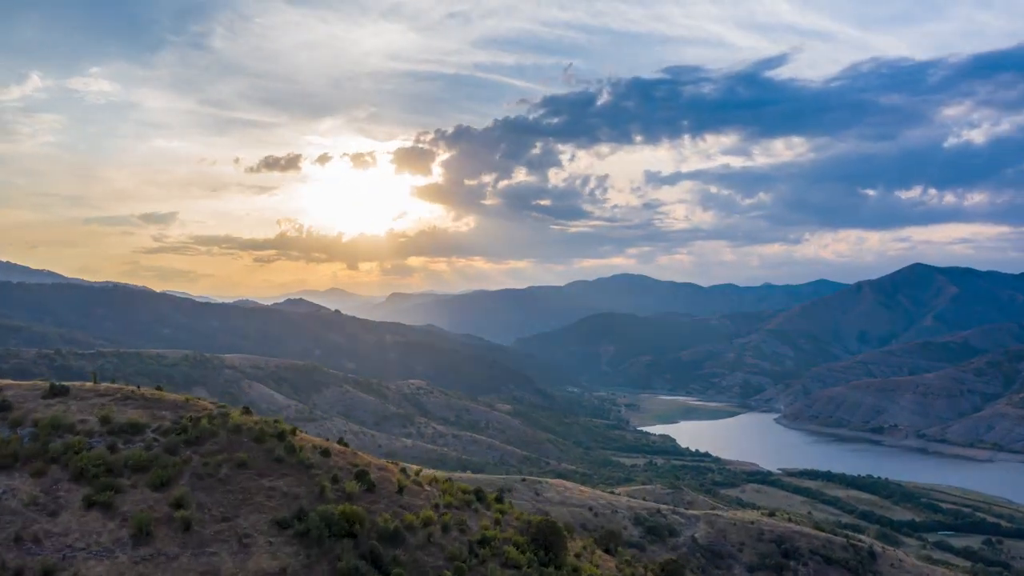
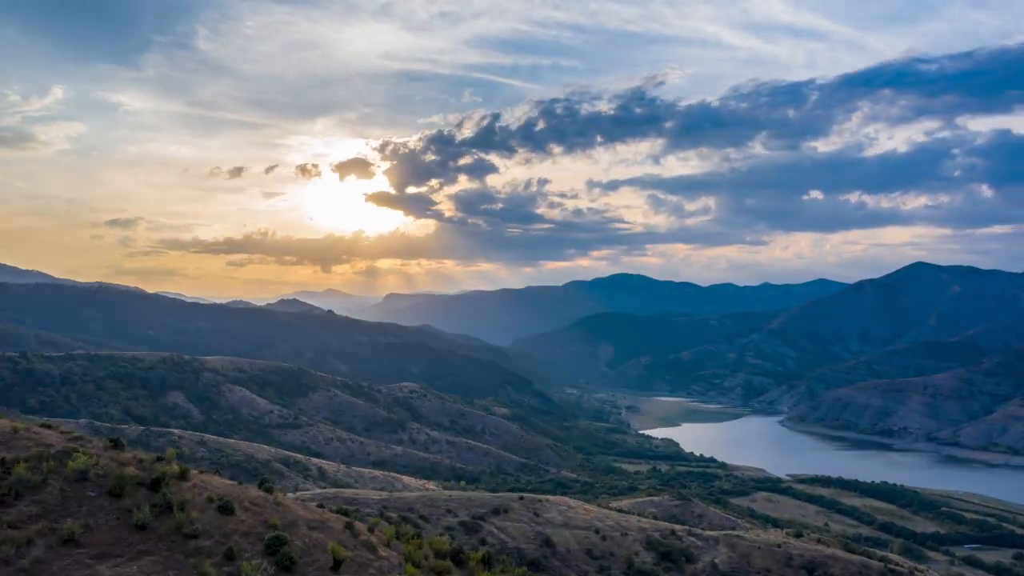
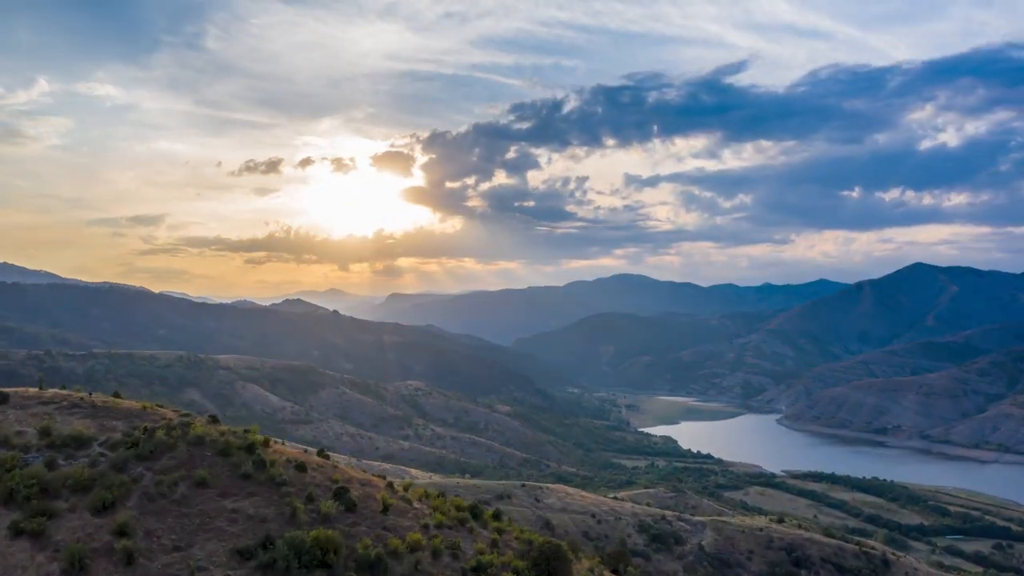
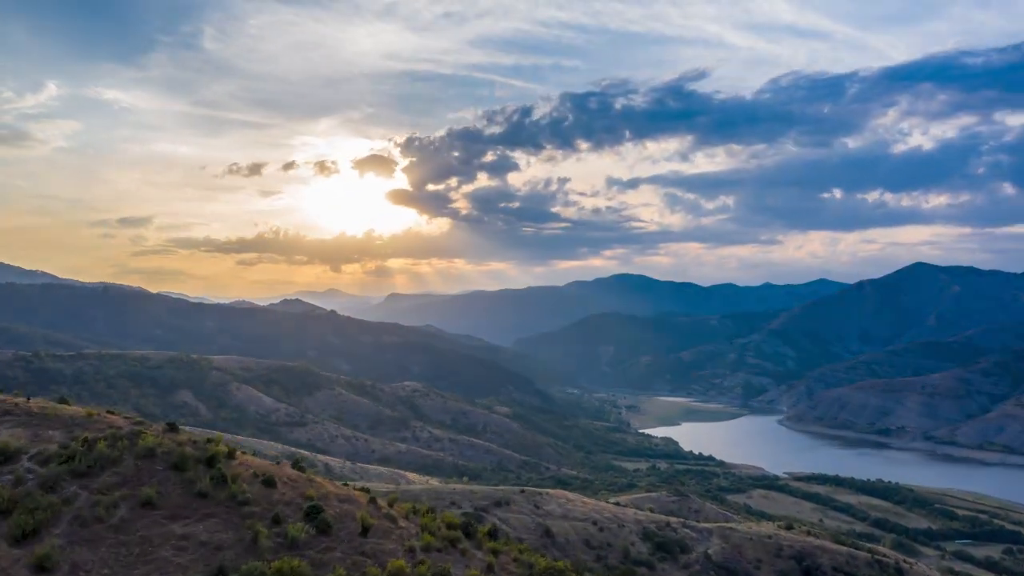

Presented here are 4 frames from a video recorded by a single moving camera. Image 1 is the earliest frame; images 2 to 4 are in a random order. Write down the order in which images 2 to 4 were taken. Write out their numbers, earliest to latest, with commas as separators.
3, 4, 2
